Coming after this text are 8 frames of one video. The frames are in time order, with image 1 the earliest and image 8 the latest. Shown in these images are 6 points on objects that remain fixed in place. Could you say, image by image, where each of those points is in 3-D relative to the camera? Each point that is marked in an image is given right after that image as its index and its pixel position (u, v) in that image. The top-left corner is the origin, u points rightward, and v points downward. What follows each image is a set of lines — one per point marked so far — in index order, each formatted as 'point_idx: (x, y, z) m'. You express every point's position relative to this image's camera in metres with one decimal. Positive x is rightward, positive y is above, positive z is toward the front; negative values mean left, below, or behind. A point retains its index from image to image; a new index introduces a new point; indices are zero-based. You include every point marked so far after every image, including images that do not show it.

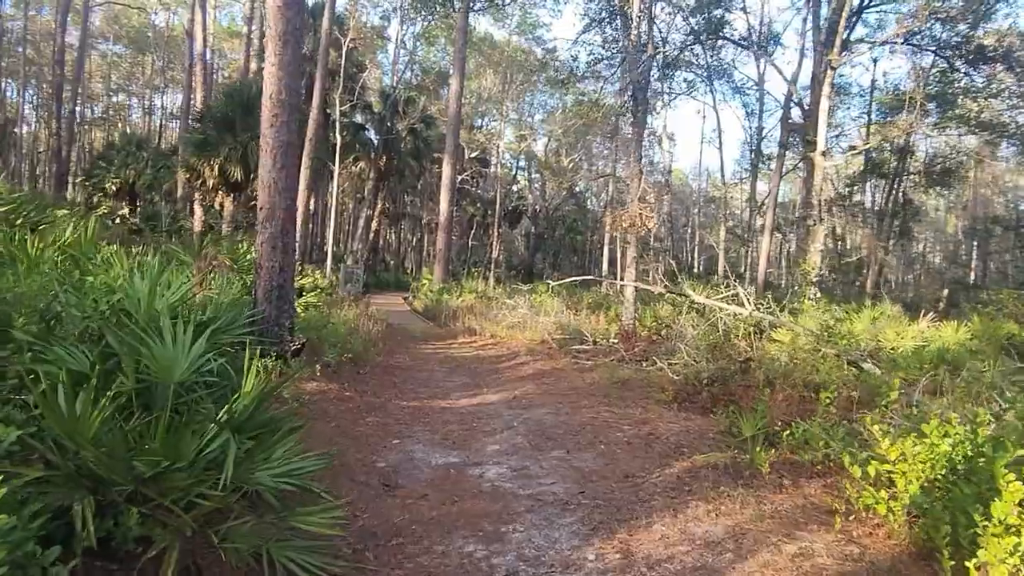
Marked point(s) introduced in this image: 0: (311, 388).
0: (-1.6, -0.8, +5.9) m
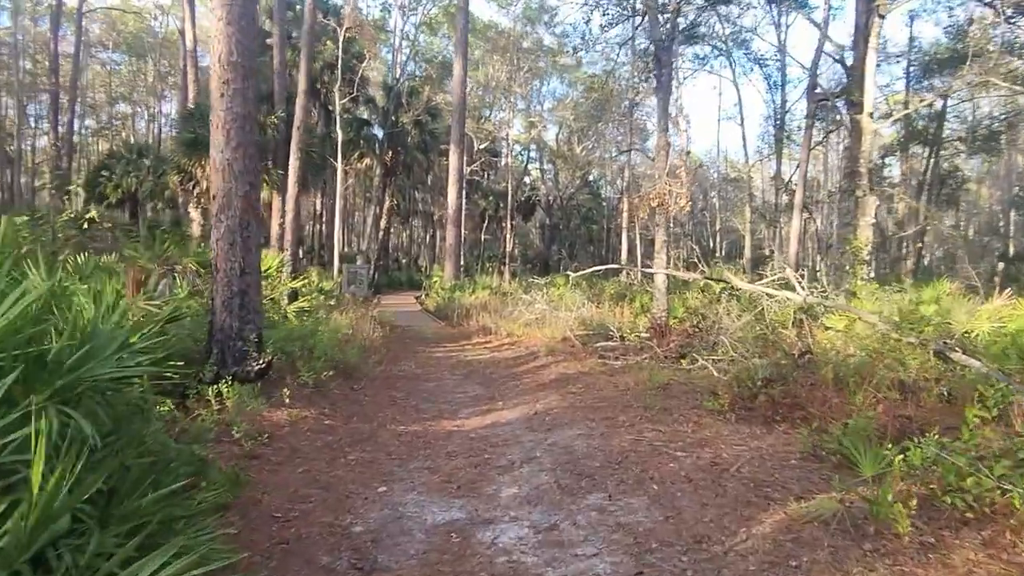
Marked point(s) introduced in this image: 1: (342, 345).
0: (-1.5, -0.8, +4.7) m
1: (-1.9, -0.6, +8.5) m
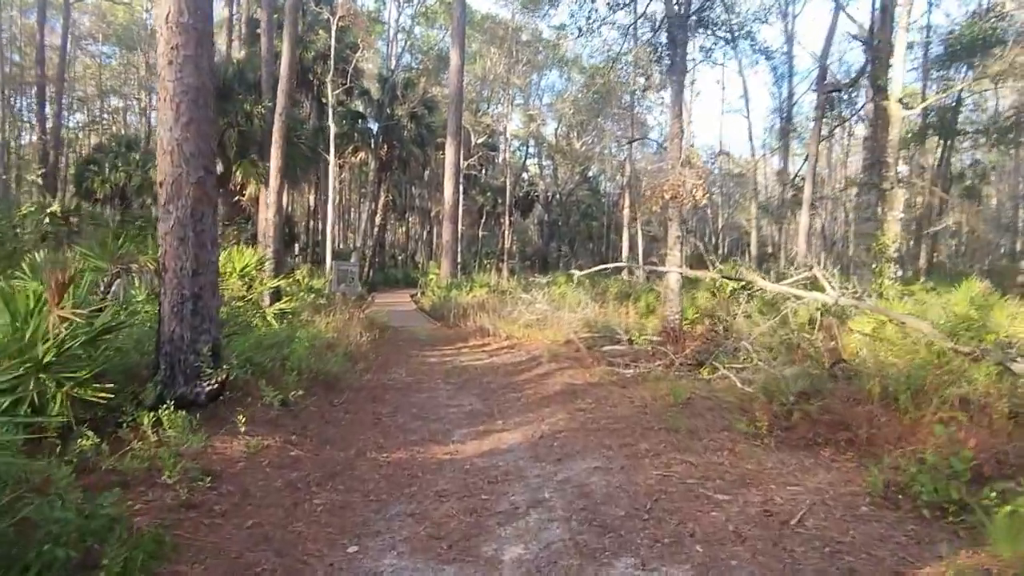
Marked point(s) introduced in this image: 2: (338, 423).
0: (-1.4, -0.8, +3.9) m
1: (-1.9, -0.7, +7.7) m
2: (-1.2, -0.9, +5.3) m
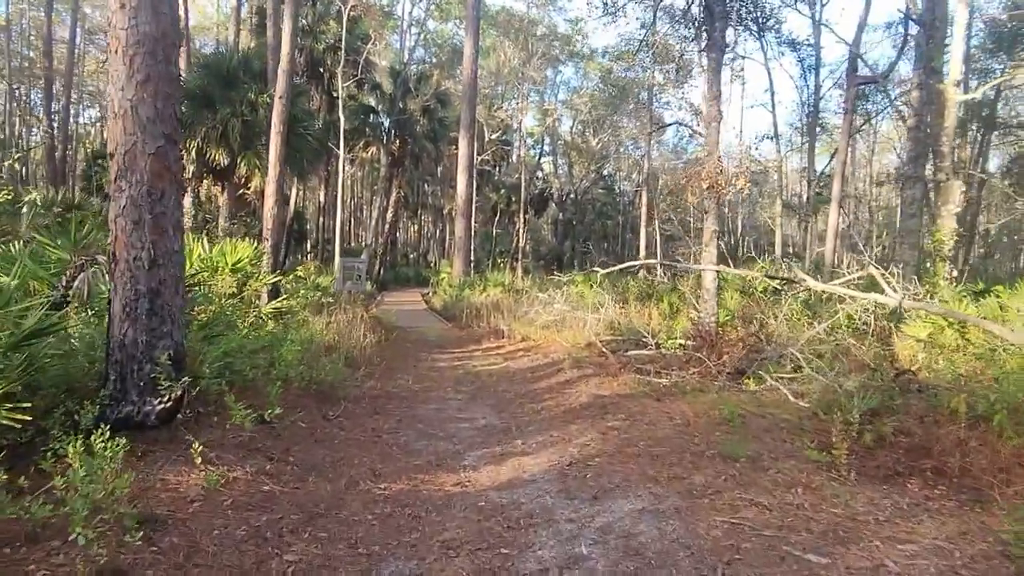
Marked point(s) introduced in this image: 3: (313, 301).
0: (-1.3, -0.8, +3.1) m
1: (-1.7, -0.6, +6.9) m
2: (-1.1, -0.9, +4.5) m
3: (-2.9, -0.2, +10.9) m
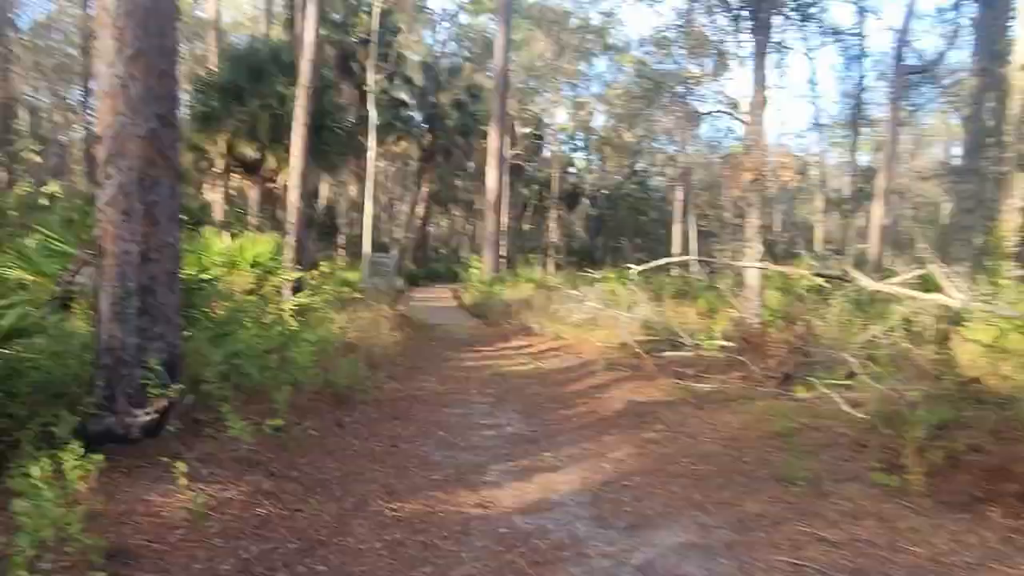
0: (-1.2, -0.8, +2.7) m
1: (-1.5, -0.6, +6.6) m
2: (-0.9, -0.9, +4.1) m
3: (-2.5, -0.1, +10.6) m
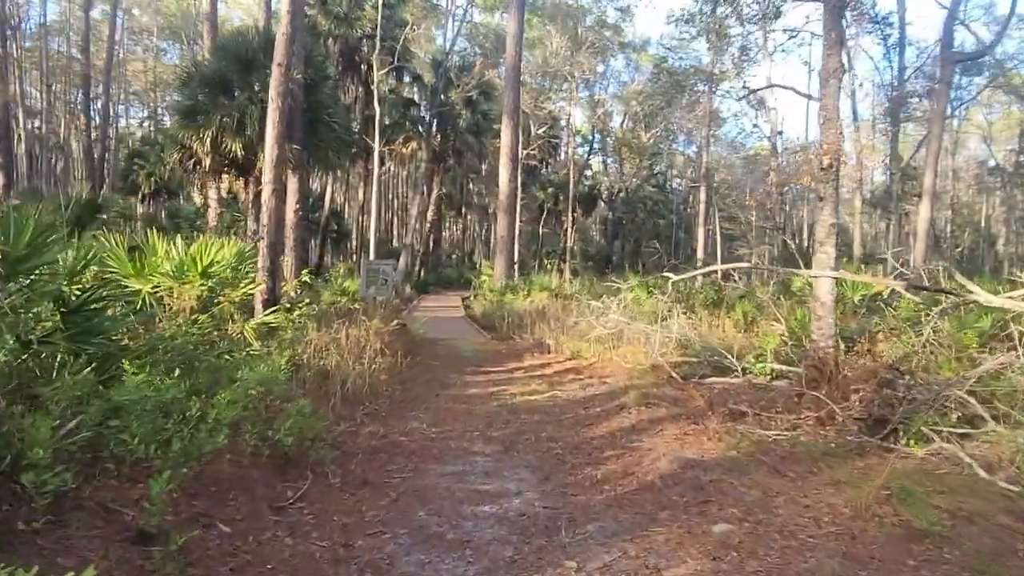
0: (-1.2, -0.9, +1.3) m
1: (-1.4, -0.7, +5.1) m
2: (-0.9, -1.0, +2.7) m
3: (-2.3, -0.3, +9.2) m
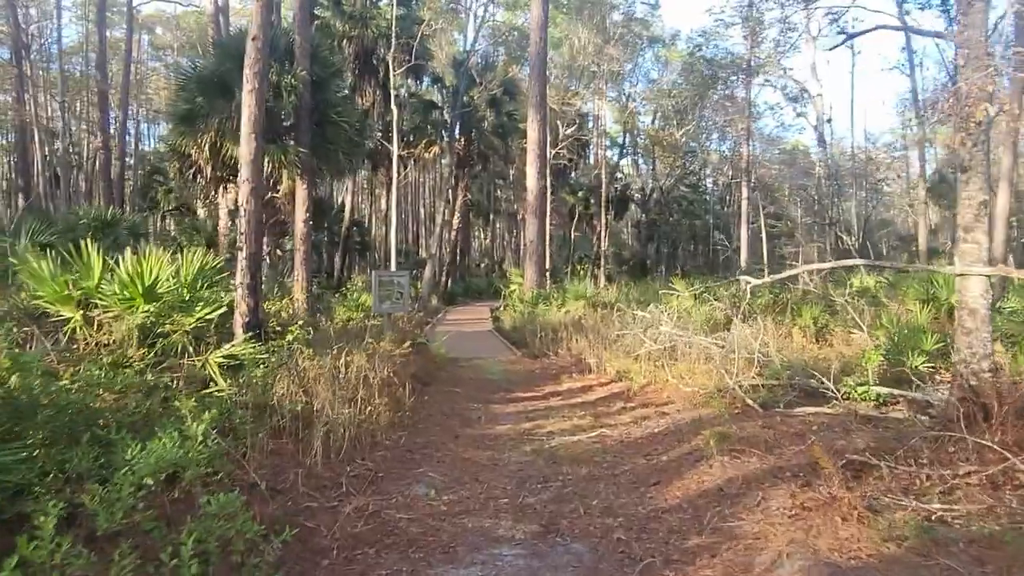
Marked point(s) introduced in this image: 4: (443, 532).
0: (-1.2, -1.0, -0.2) m
1: (-1.2, -0.8, +3.7) m
2: (-0.8, -1.1, +1.2) m
3: (-2.0, -0.5, +7.8) m
4: (-0.3, -1.2, +3.7) m
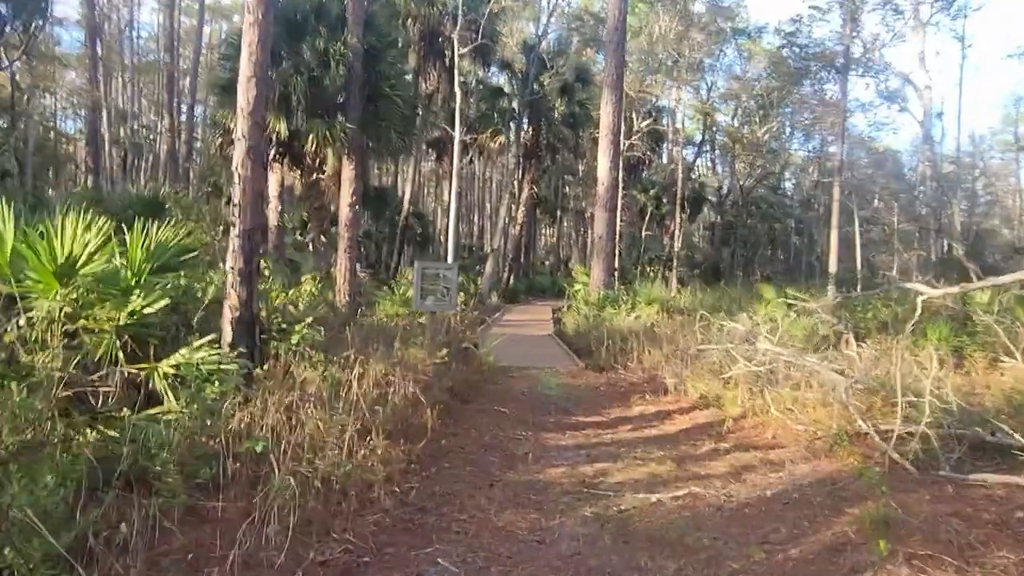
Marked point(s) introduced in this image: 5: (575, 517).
0: (-1.4, -0.9, -1.7) m
1: (-1.1, -0.8, +2.2) m
2: (-0.9, -1.1, -0.3) m
3: (-1.5, -0.4, +6.4) m
4: (-0.2, -1.2, +2.1) m
5: (+0.3, -1.2, +3.9) m
